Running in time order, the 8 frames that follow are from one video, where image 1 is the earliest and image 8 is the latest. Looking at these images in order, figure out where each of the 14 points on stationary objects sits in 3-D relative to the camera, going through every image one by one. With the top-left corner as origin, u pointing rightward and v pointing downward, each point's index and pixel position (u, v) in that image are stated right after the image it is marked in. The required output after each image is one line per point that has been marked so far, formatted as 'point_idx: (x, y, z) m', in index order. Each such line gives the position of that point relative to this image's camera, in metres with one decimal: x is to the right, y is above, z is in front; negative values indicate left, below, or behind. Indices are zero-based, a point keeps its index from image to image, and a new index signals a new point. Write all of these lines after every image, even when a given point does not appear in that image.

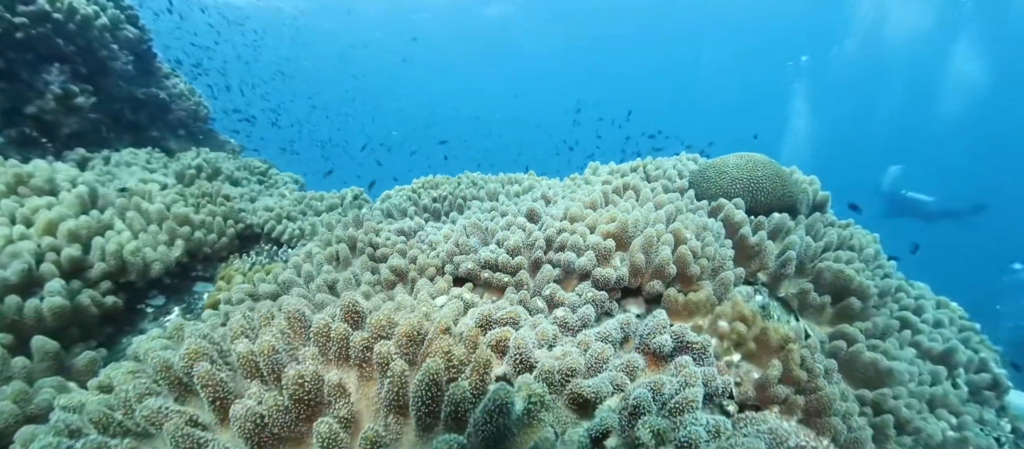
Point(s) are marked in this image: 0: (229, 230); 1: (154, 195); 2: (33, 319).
0: (-3.1, -0.1, +4.5) m
1: (-3.7, +0.3, +4.2) m
2: (-3.3, -0.7, +2.9) m
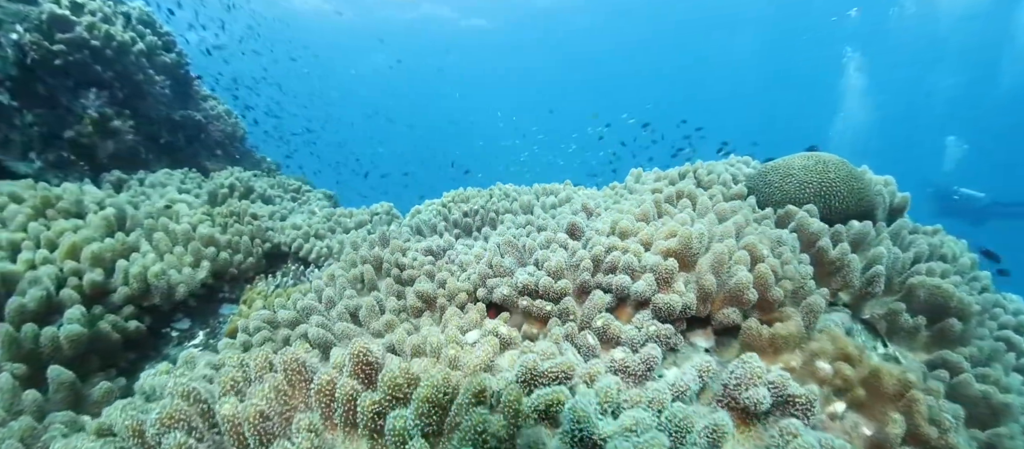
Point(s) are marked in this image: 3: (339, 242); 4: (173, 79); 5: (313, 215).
0: (-2.7, -0.3, +4.4) m
1: (-3.4, +0.1, +4.1) m
2: (-3.1, -0.8, +2.7) m
3: (-2.0, -0.2, +4.7) m
4: (-6.2, +2.6, +7.4) m
5: (-2.8, +0.1, +5.7) m
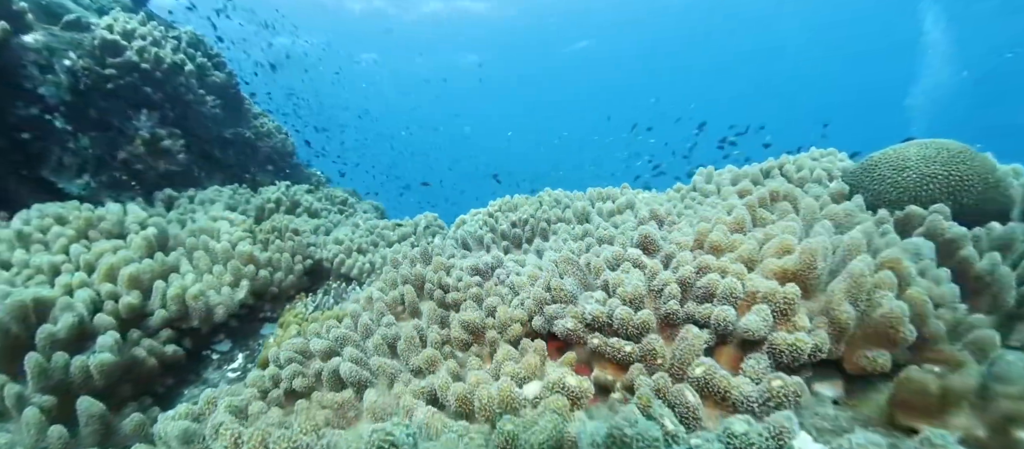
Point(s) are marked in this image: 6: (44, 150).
0: (-2.2, -0.4, +4.2) m
1: (-2.9, -0.1, +4.0) m
2: (-2.7, -1.0, +2.6) m
3: (-1.4, -0.3, +4.4) m
4: (-5.4, +2.3, +7.7) m
5: (-2.1, 0.0, +5.5) m
6: (-5.6, +0.8, +4.7) m
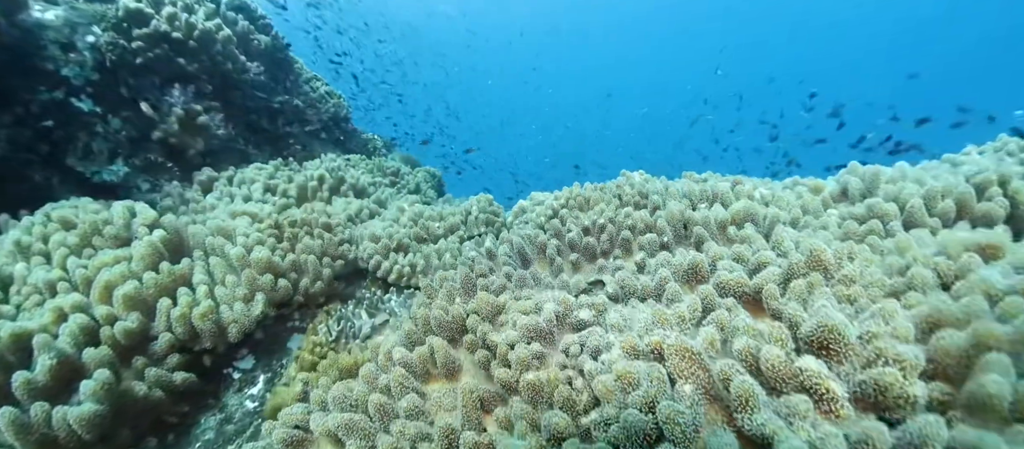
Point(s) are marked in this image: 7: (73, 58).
0: (-1.6, -0.4, +3.6) m
1: (-2.3, -0.1, +3.5) m
2: (-2.4, -1.1, +2.2) m
3: (-0.8, -0.3, +3.7) m
4: (-4.2, +2.8, +7.2) m
5: (-1.3, +0.1, +4.9) m
6: (-4.9, +1.0, +4.5) m
7: (-5.0, +1.9, +4.7) m
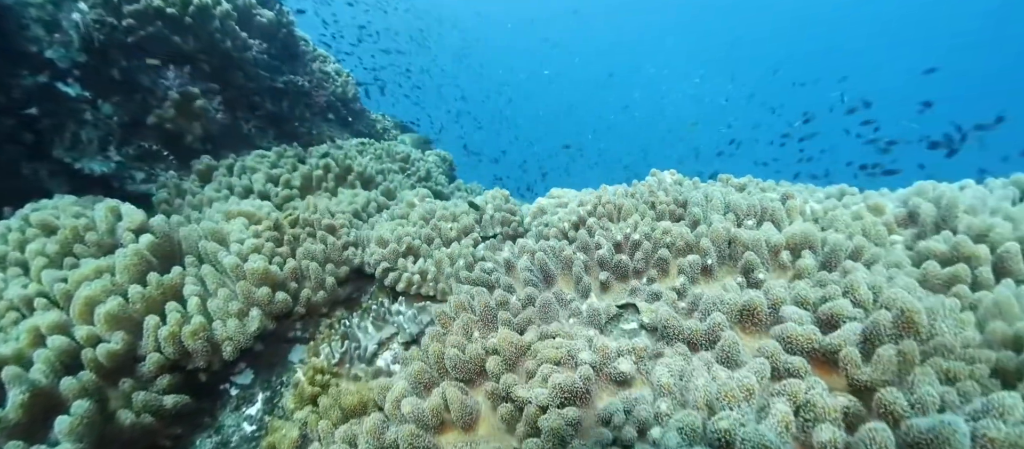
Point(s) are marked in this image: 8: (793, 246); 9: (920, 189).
0: (-1.5, -0.4, +3.3) m
1: (-2.2, -0.1, +3.2) m
2: (-2.3, -1.2, +2.0) m
3: (-0.7, -0.4, +3.5) m
4: (-3.9, +3.0, +6.8) m
5: (-1.1, +0.2, +4.6) m
6: (-4.7, +1.0, +4.2) m
7: (-4.8, +2.0, +4.3) m
8: (+1.8, -0.2, +2.6) m
9: (+3.0, +0.2, +3.0) m
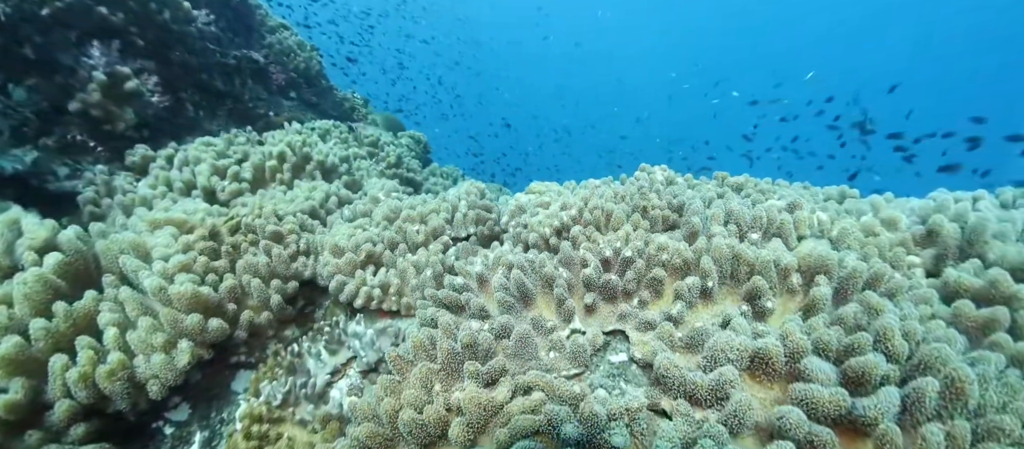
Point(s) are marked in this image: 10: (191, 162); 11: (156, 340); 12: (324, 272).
0: (-1.7, -0.5, +2.9) m
1: (-2.3, -0.2, +2.7) m
2: (-2.4, -1.4, +1.6) m
3: (-0.9, -0.4, +3.1) m
4: (-4.3, +3.1, +6.0) m
5: (-1.4, +0.2, +4.1) m
6: (-4.9, +1.0, +3.6) m
7: (-5.0, +1.9, +3.6) m
8: (+1.6, -0.2, +2.2) m
9: (+2.8, +0.1, +2.7) m
10: (-3.6, +0.7, +4.7) m
11: (-2.1, -0.7, +2.4) m
12: (-1.4, -0.3, +3.1) m
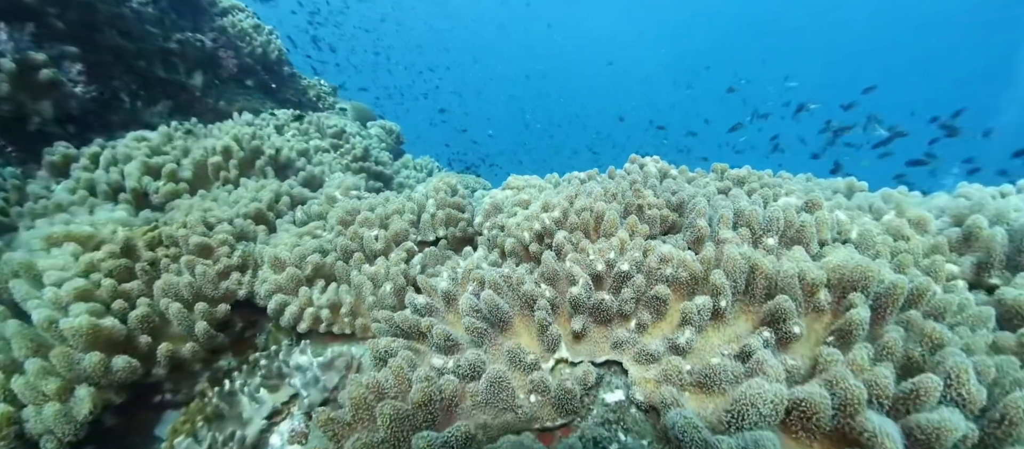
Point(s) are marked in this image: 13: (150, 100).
0: (-1.8, -0.6, +2.4) m
1: (-2.5, -0.3, +2.2) m
2: (-2.5, -1.5, +1.1) m
3: (-1.0, -0.5, +2.6) m
4: (-4.6, +3.1, +5.3) m
5: (-1.6, +0.1, +3.6) m
6: (-5.1, +0.8, +2.9) m
7: (-5.2, +1.8, +2.9) m
8: (+1.5, -0.3, +1.9) m
9: (+2.7, +0.2, +2.4) m
10: (-3.9, +0.6, +4.1) m
11: (-2.2, -0.8, +1.9) m
12: (-1.6, -0.4, +2.6) m
13: (-4.8, +1.7, +5.5) m
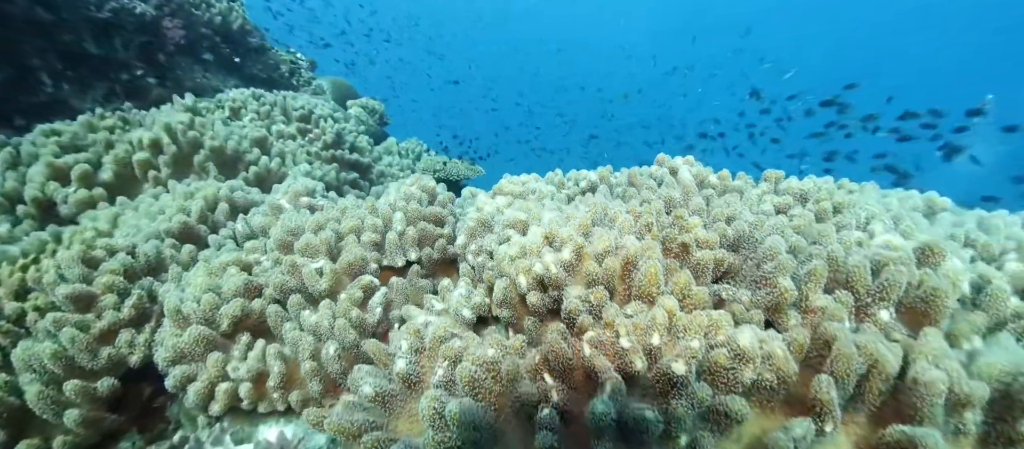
0: (-1.8, -0.8, +1.7) m
1: (-2.5, -0.5, +1.5) m
2: (-2.5, -1.8, +0.4) m
3: (-1.1, -0.6, +1.9) m
4: (-4.7, +3.0, +4.4) m
5: (-1.6, 0.0, +2.9) m
6: (-5.1, +0.6, +2.1) m
7: (-5.3, +1.5, +2.1) m
8: (+1.4, -0.5, +1.1) m
9: (+2.6, 0.0, +1.6) m
10: (-3.9, +0.5, +3.3) m
11: (-2.2, -1.0, +1.2) m
12: (-1.6, -0.6, +1.9) m
13: (-4.9, +1.6, +4.7) m
